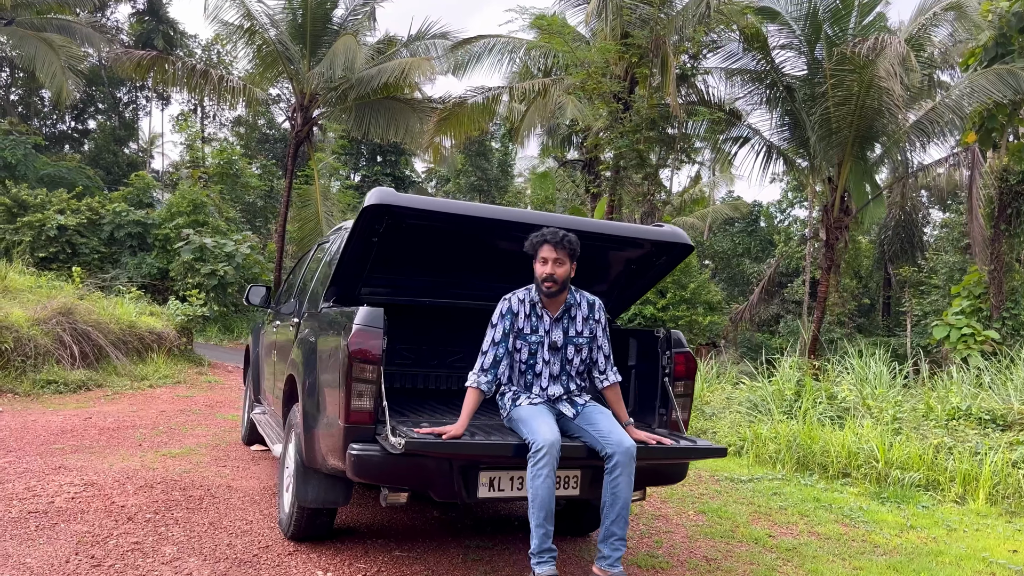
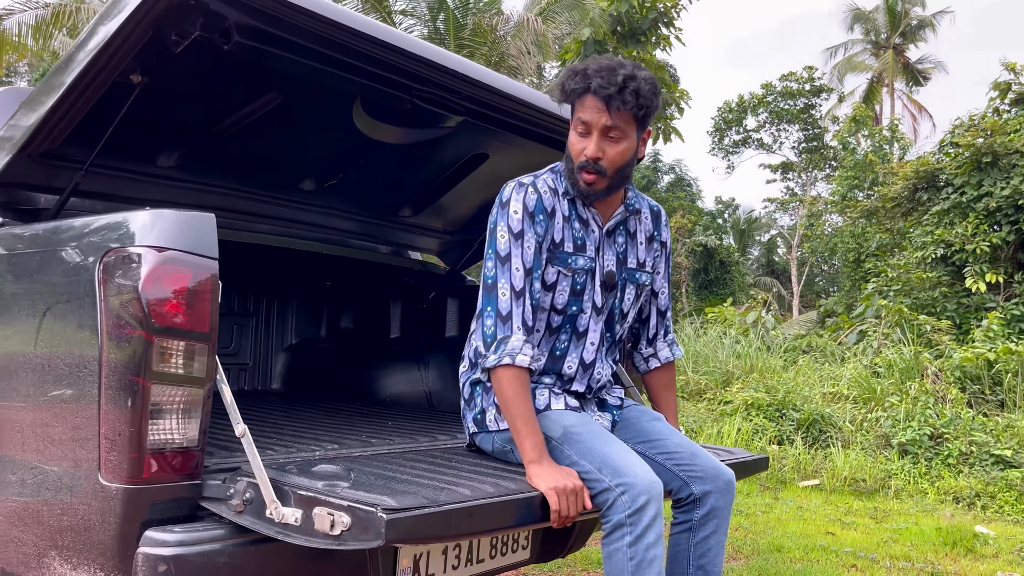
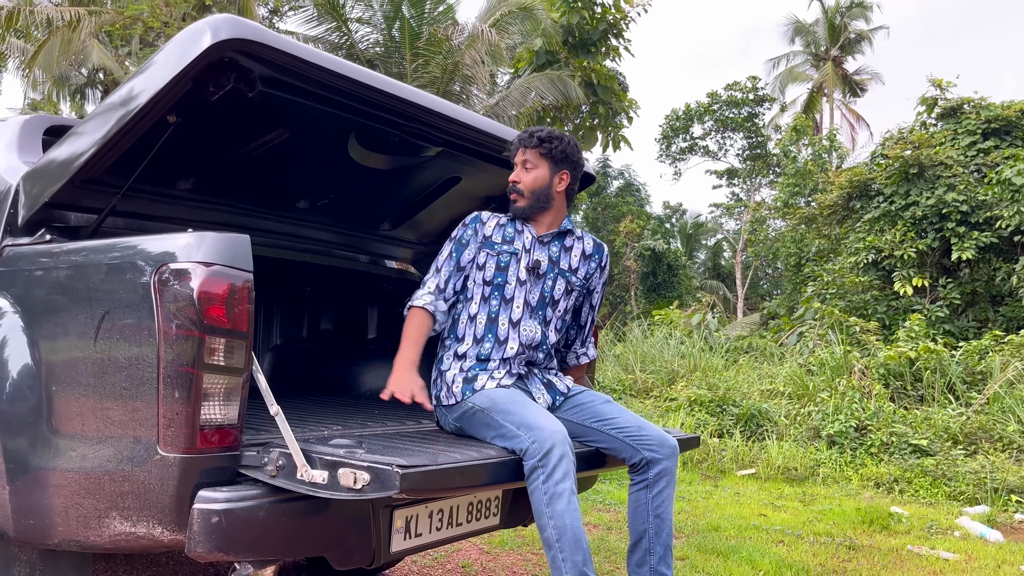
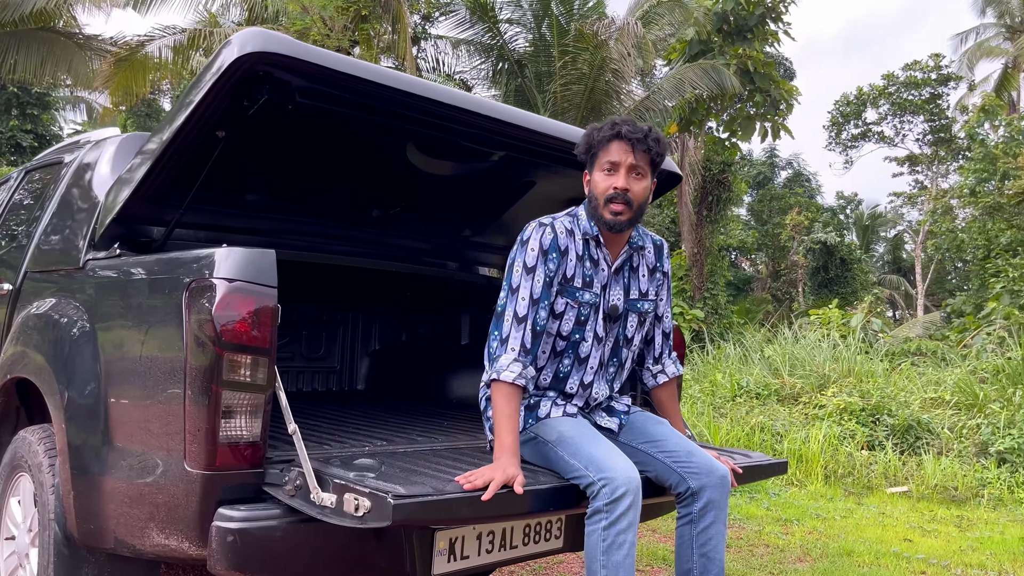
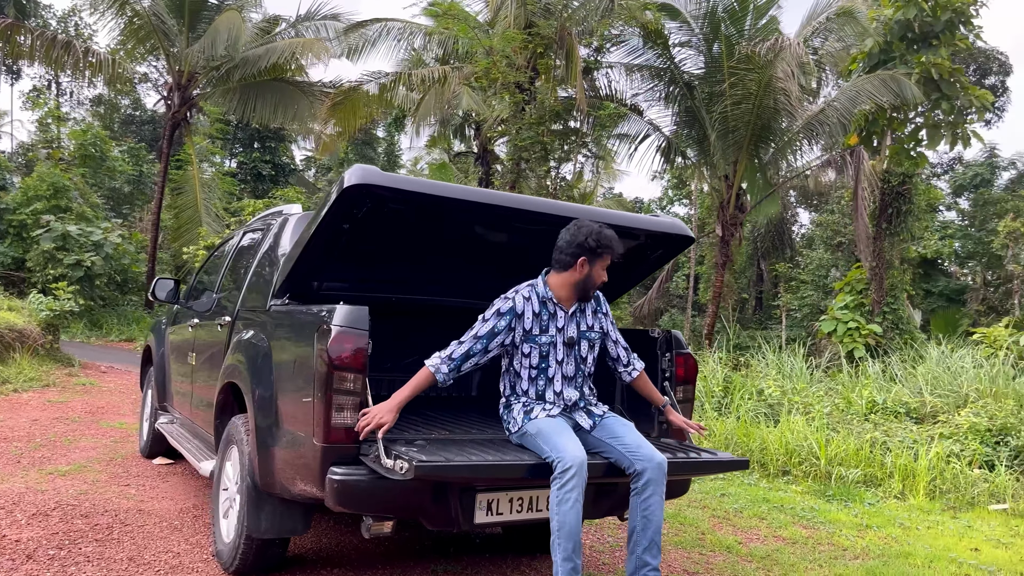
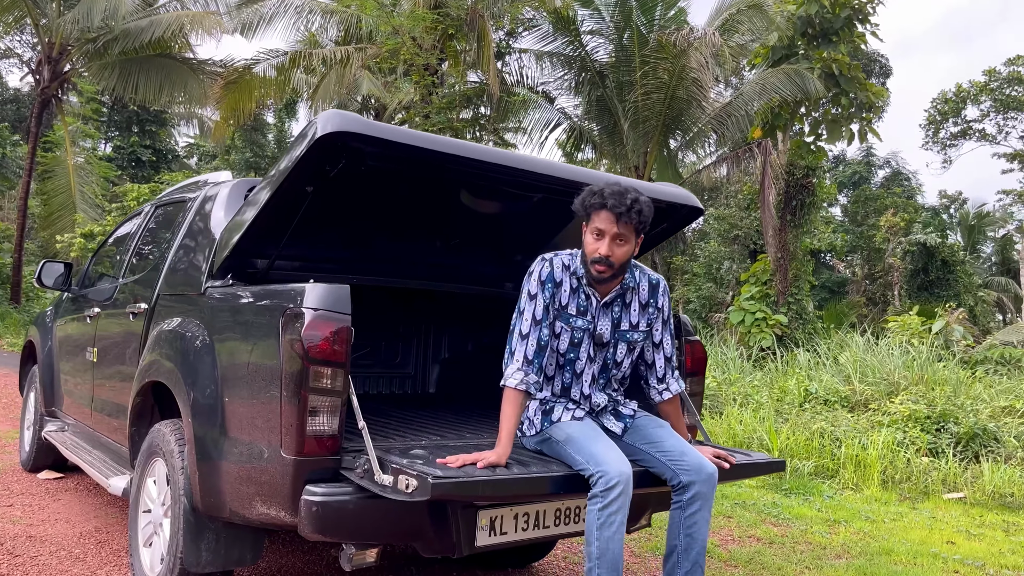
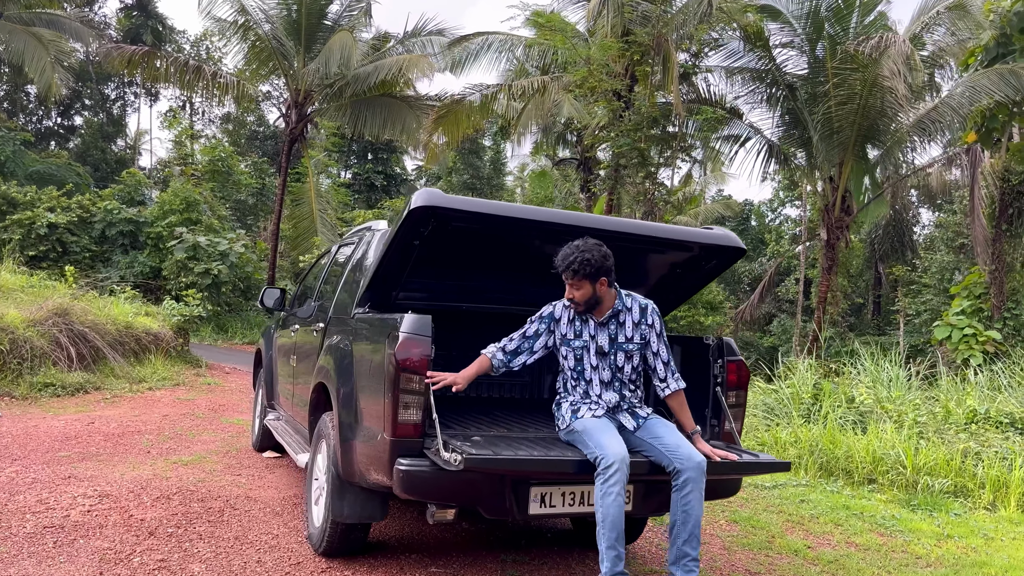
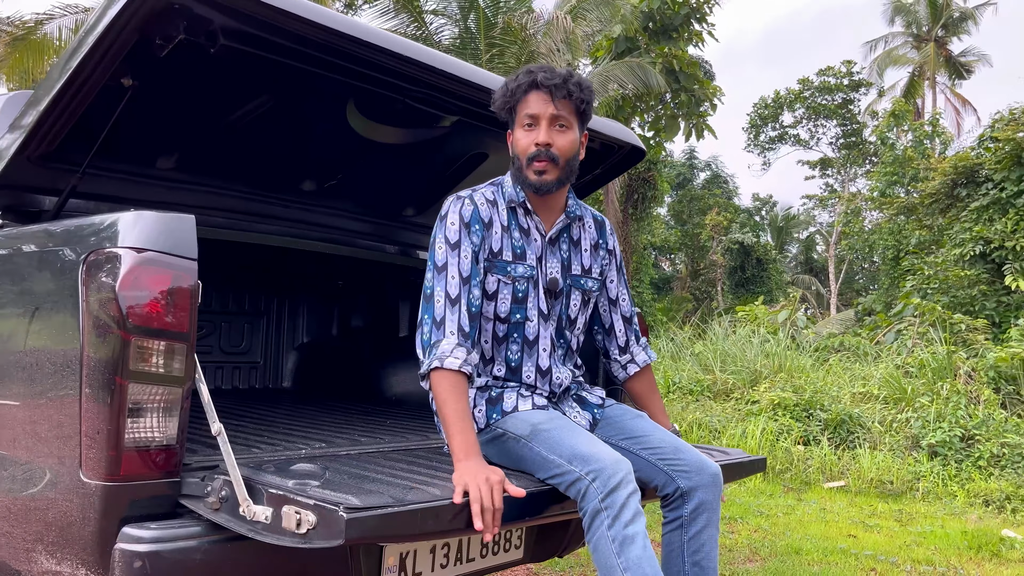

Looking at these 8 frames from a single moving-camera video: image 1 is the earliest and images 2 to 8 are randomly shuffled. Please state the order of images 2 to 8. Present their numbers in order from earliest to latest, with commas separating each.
7, 5, 6, 4, 8, 2, 3
